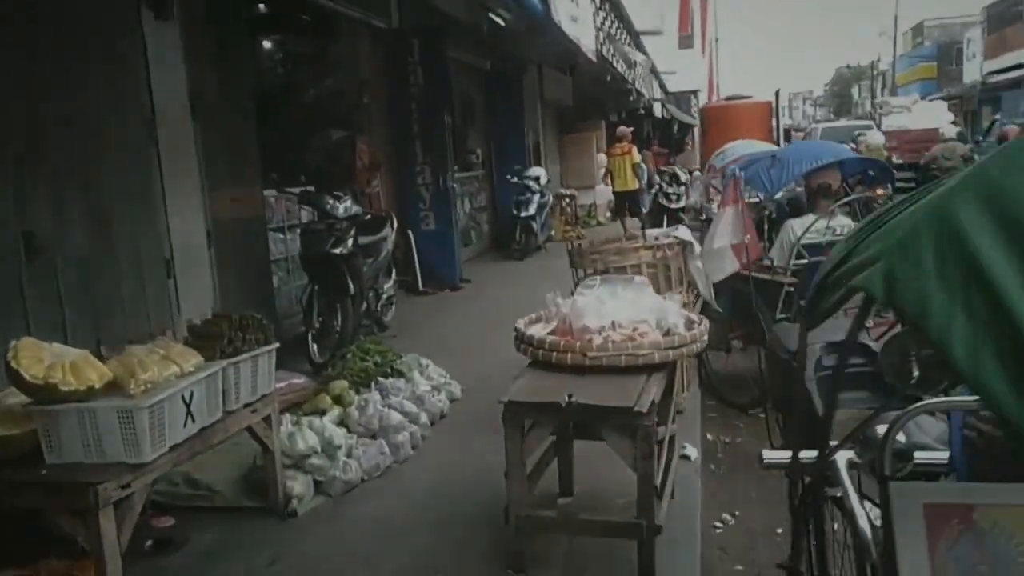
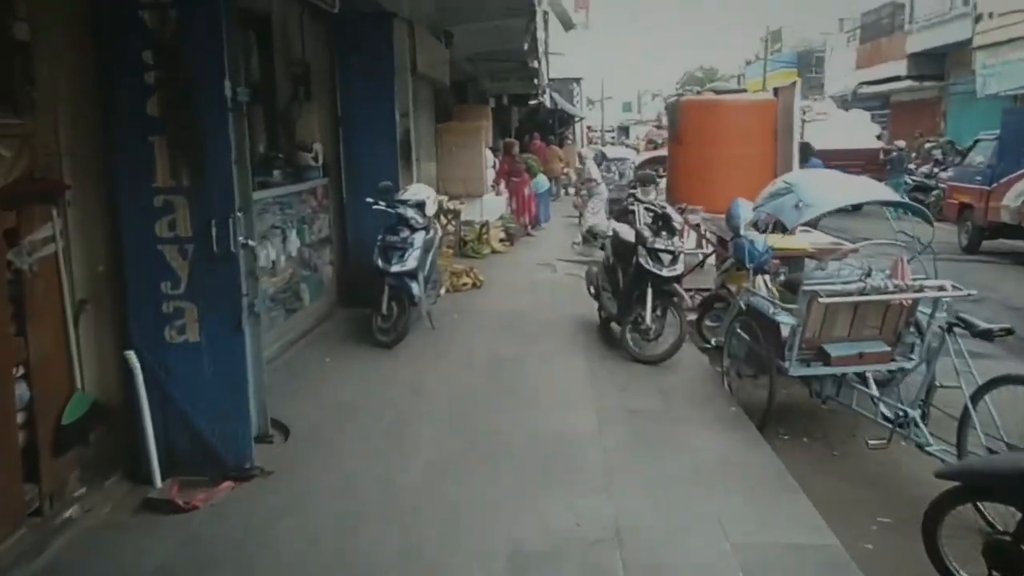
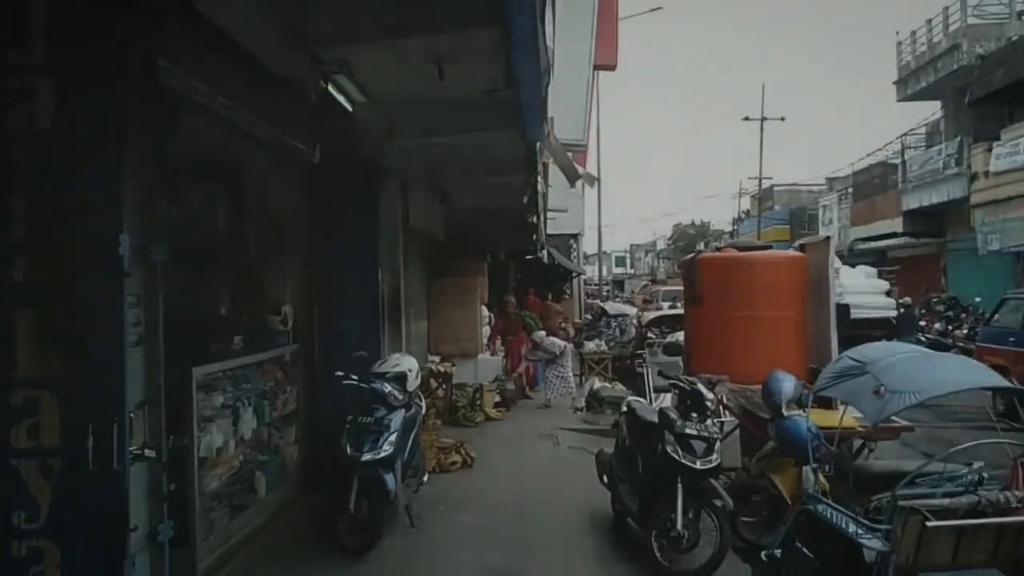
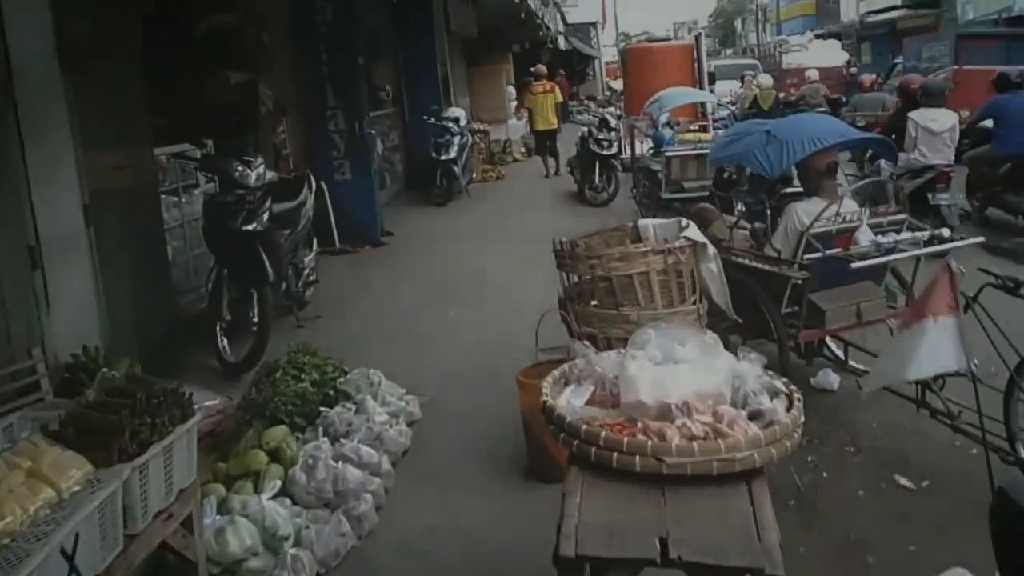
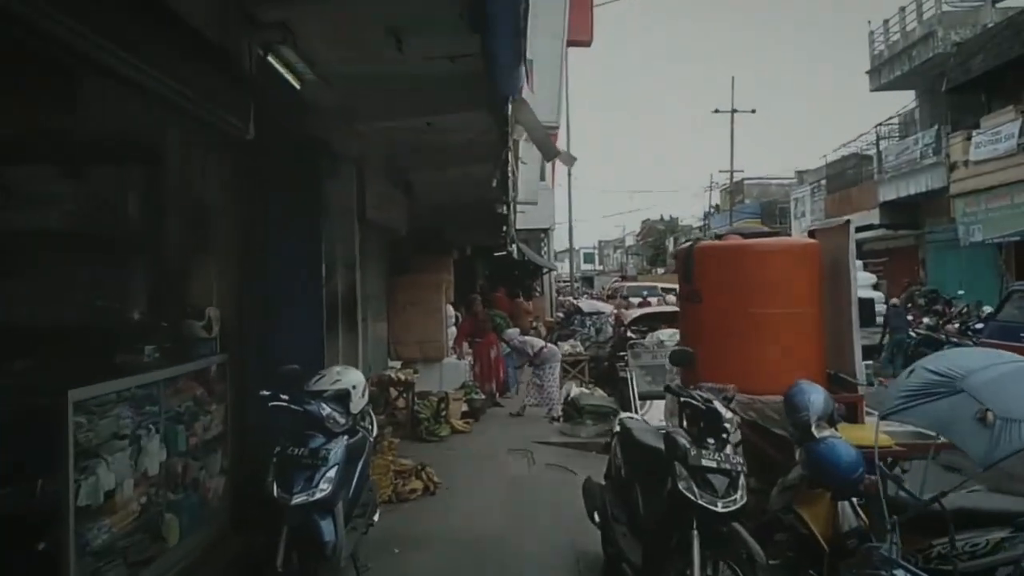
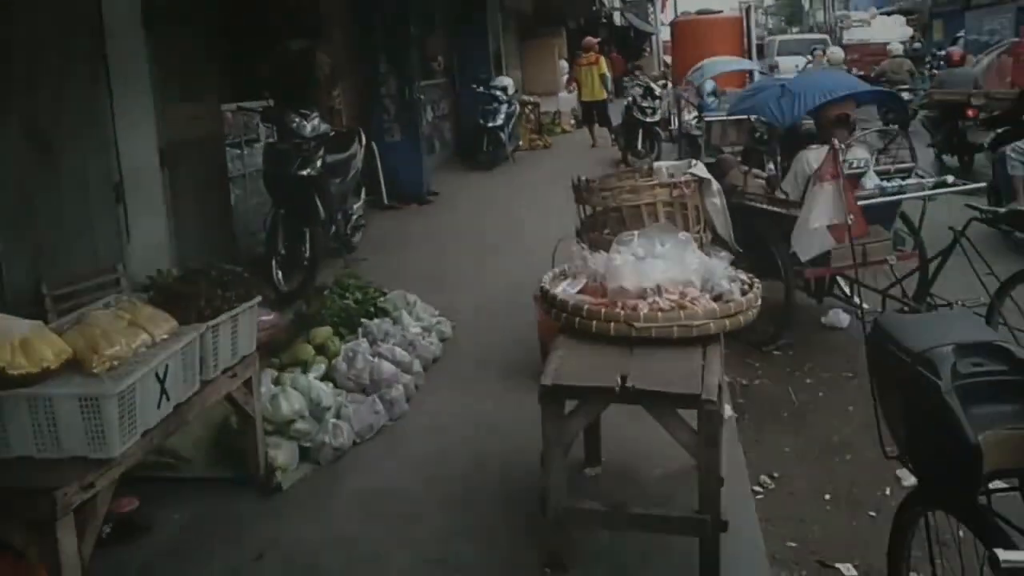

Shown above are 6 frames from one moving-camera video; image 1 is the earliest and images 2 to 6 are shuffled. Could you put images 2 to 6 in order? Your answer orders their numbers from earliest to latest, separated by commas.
6, 4, 2, 3, 5
